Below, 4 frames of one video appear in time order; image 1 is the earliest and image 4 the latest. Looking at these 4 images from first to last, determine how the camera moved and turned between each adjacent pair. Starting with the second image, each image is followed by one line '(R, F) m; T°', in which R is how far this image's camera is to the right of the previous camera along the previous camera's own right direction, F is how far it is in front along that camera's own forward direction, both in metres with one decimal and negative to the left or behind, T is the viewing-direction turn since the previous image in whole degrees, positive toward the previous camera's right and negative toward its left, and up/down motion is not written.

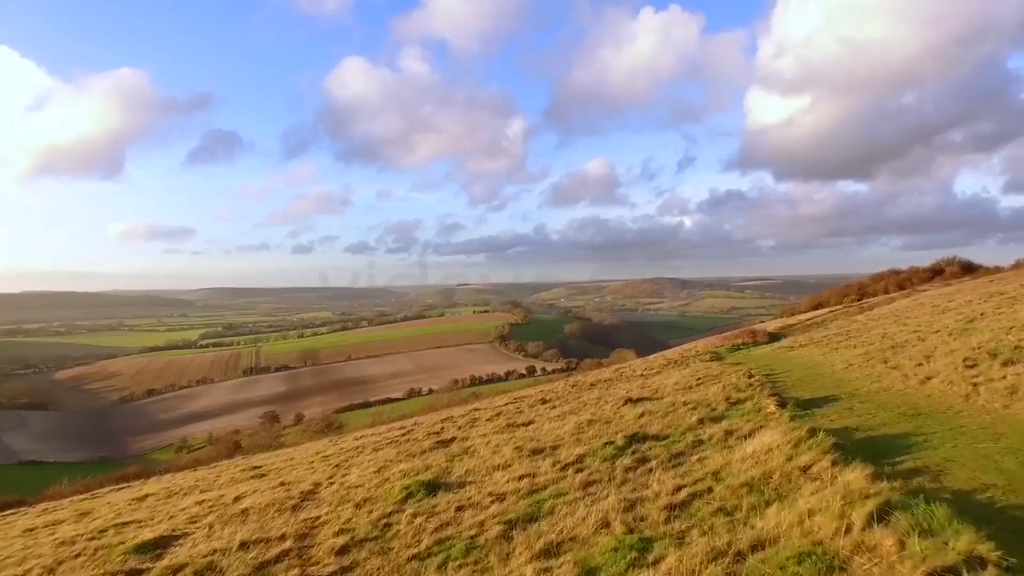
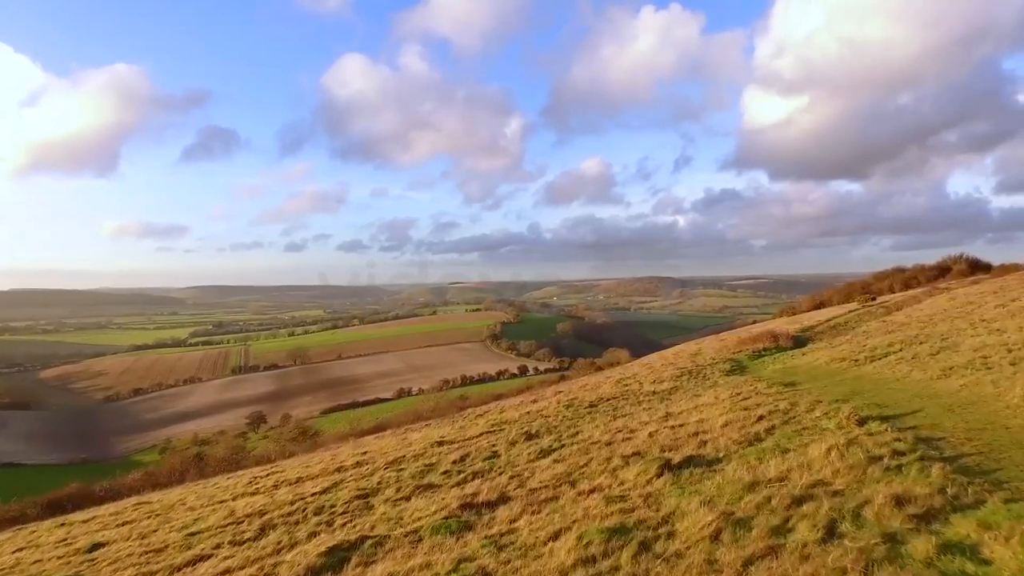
(+0.3, +2.8) m; +1°
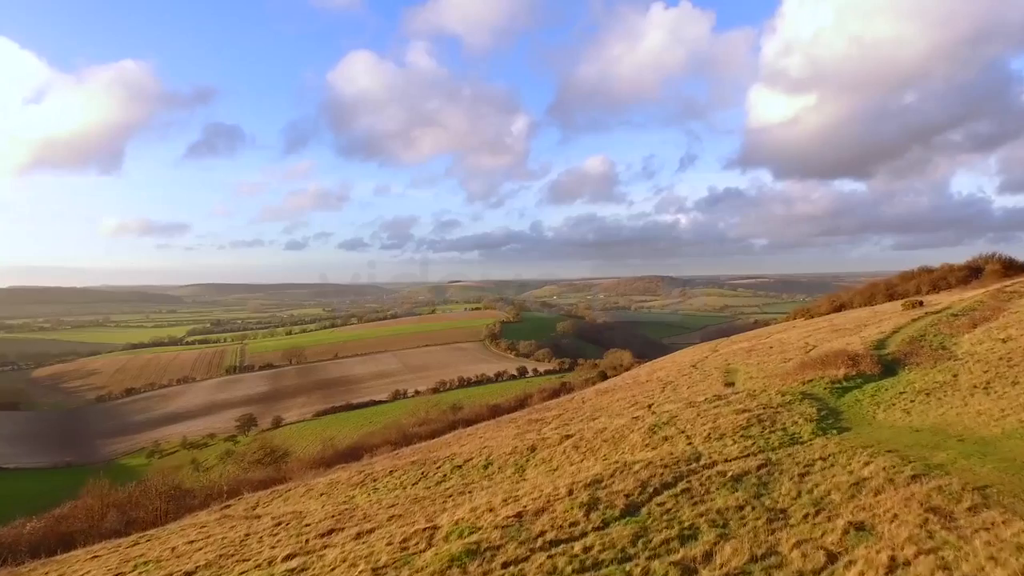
(+0.2, +4.6) m; 0°
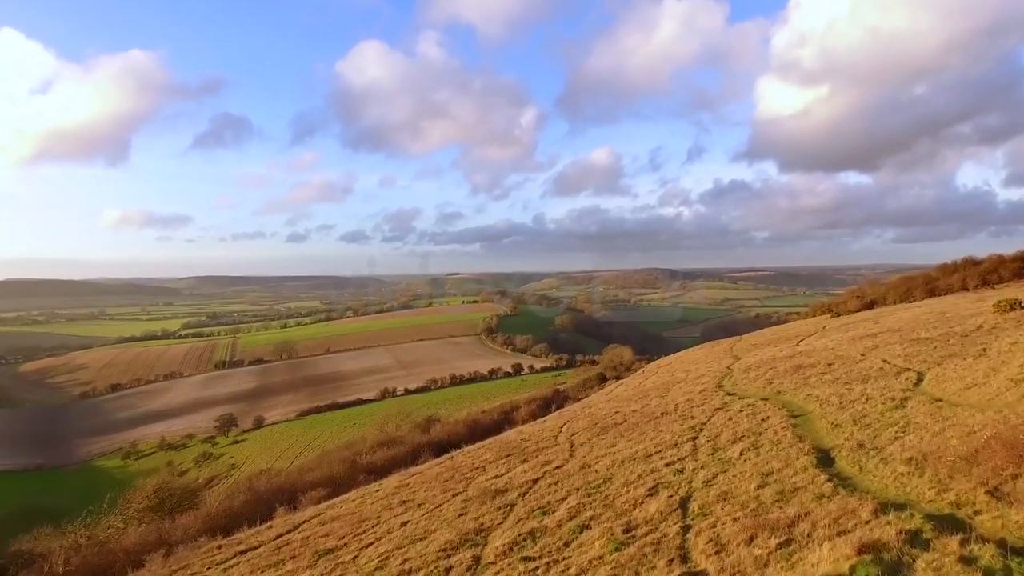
(+1.4, +7.9) m; 0°
